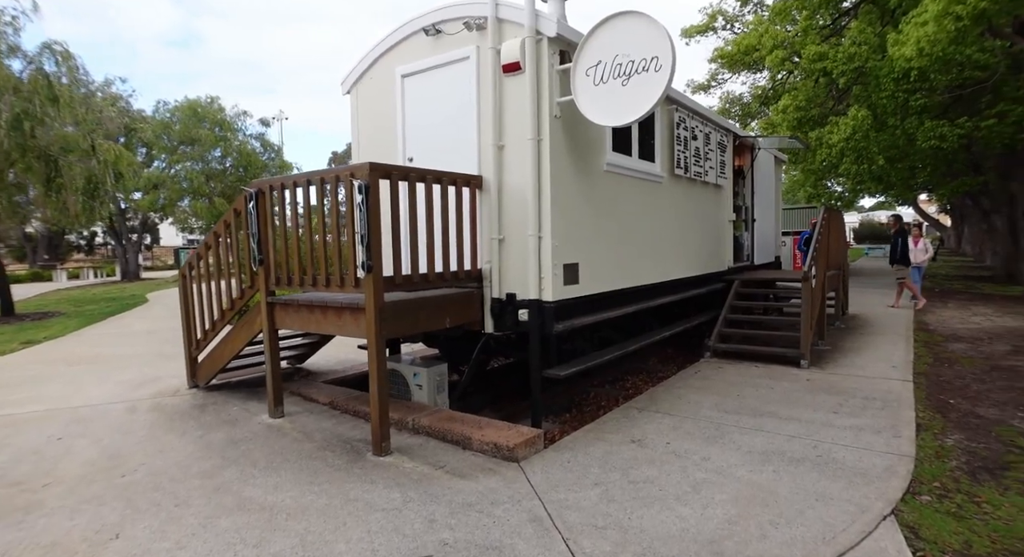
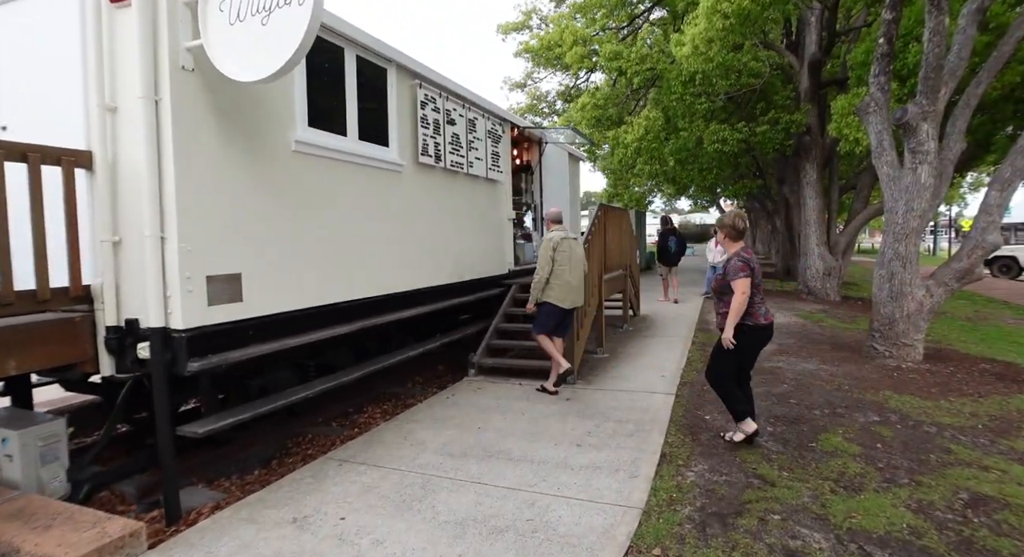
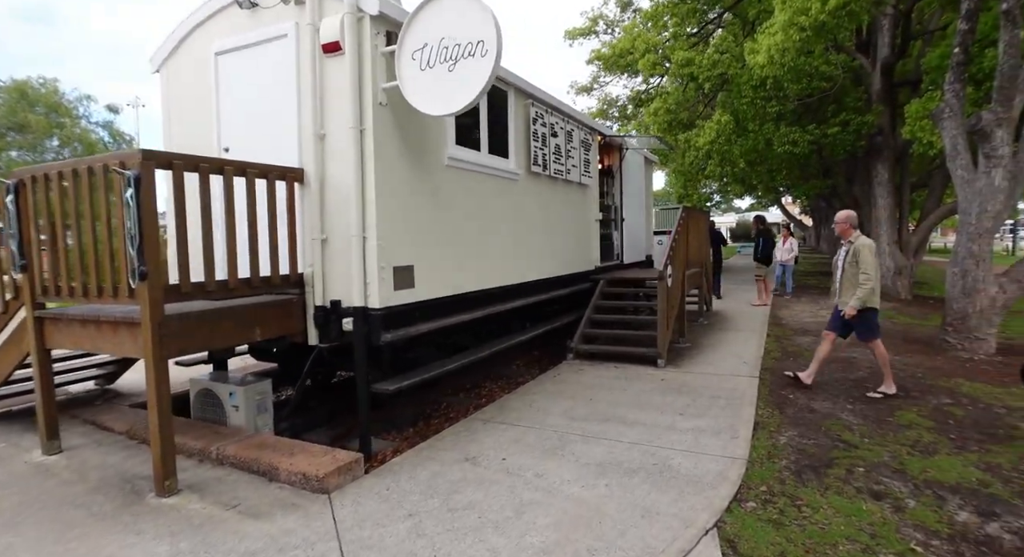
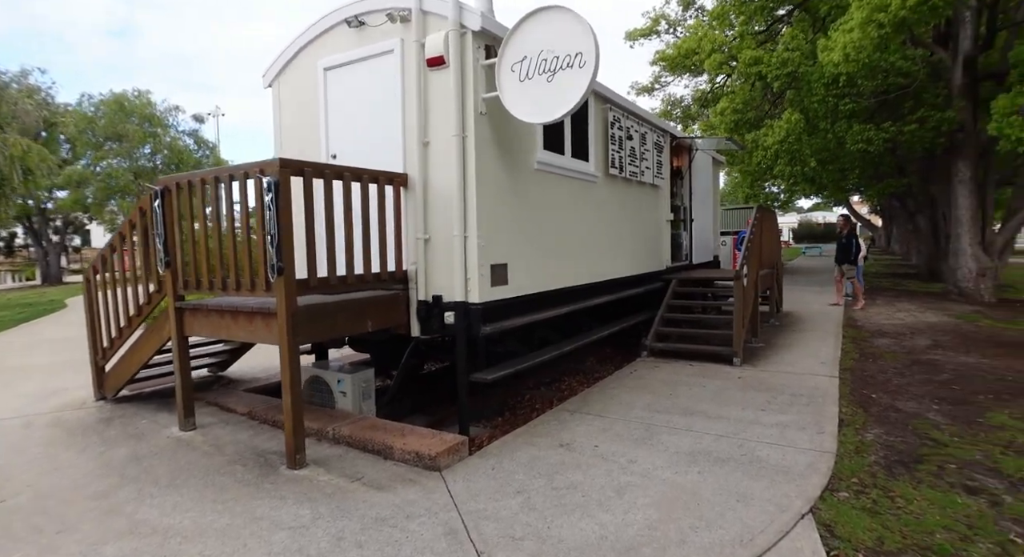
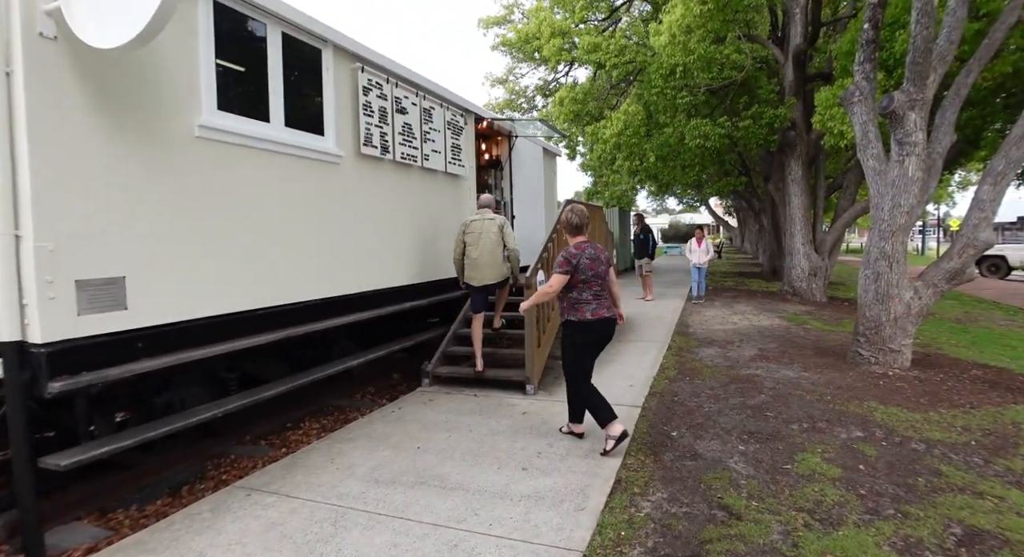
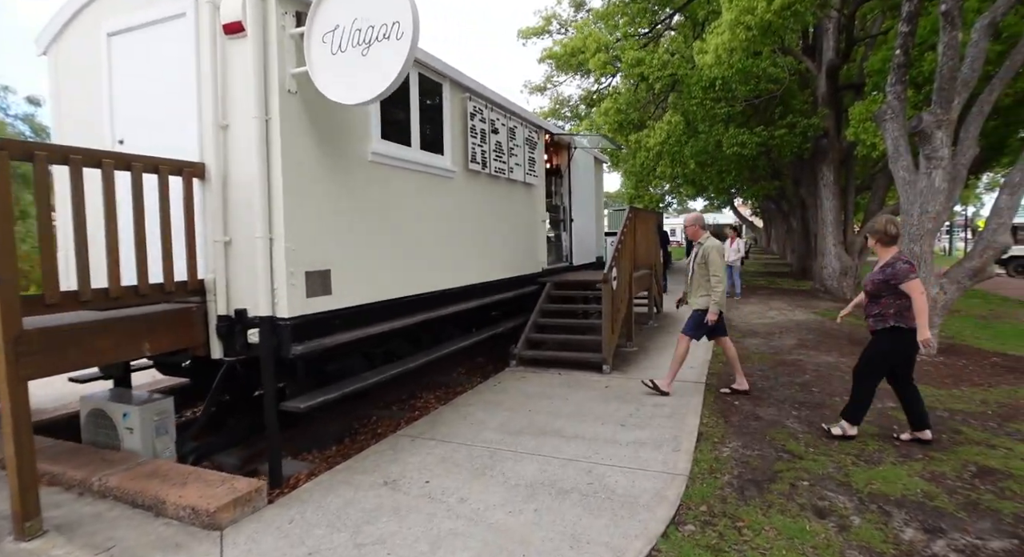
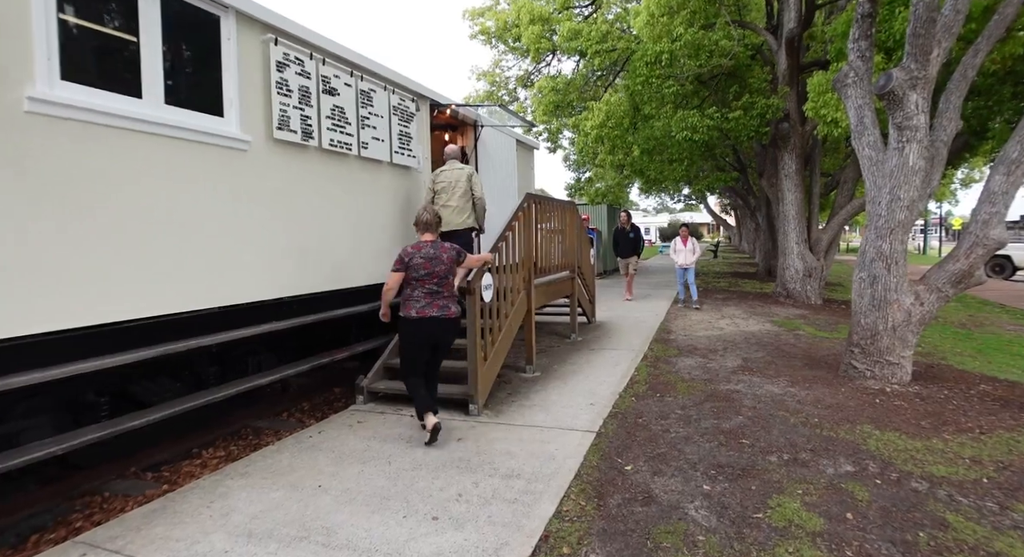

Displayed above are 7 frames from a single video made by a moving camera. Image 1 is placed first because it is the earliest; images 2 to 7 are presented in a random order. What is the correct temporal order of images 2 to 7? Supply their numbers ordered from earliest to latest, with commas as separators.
4, 3, 6, 2, 5, 7
